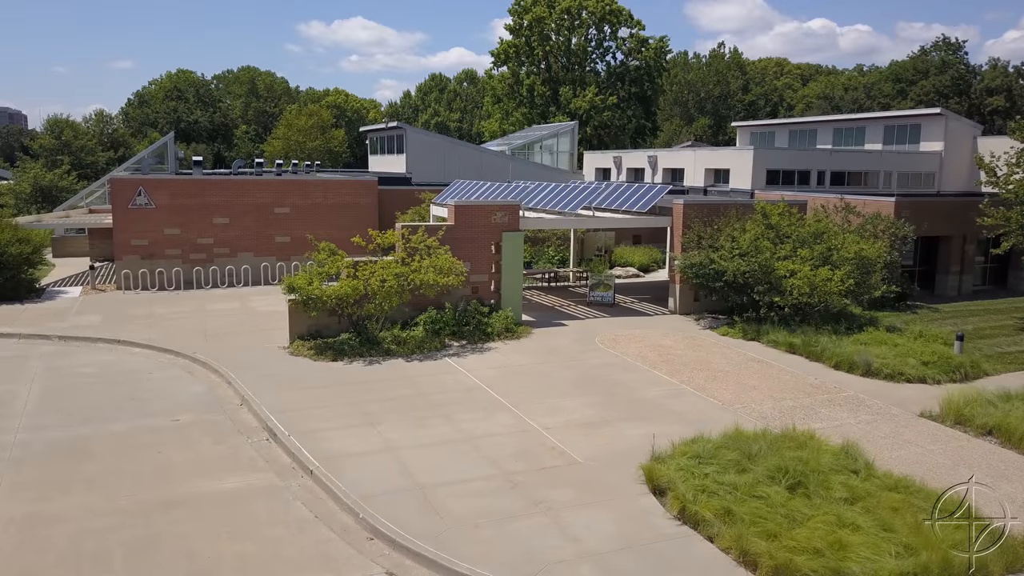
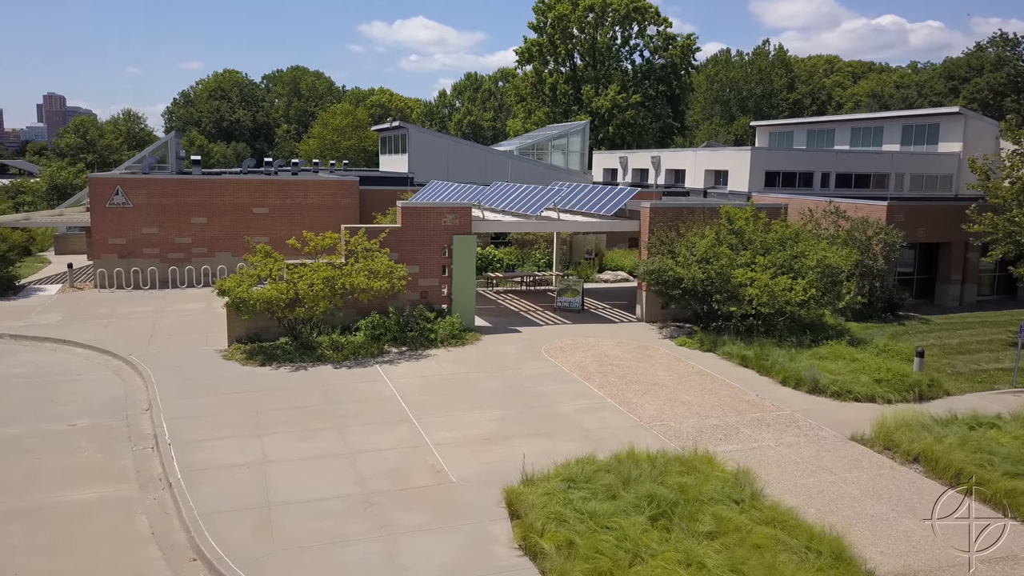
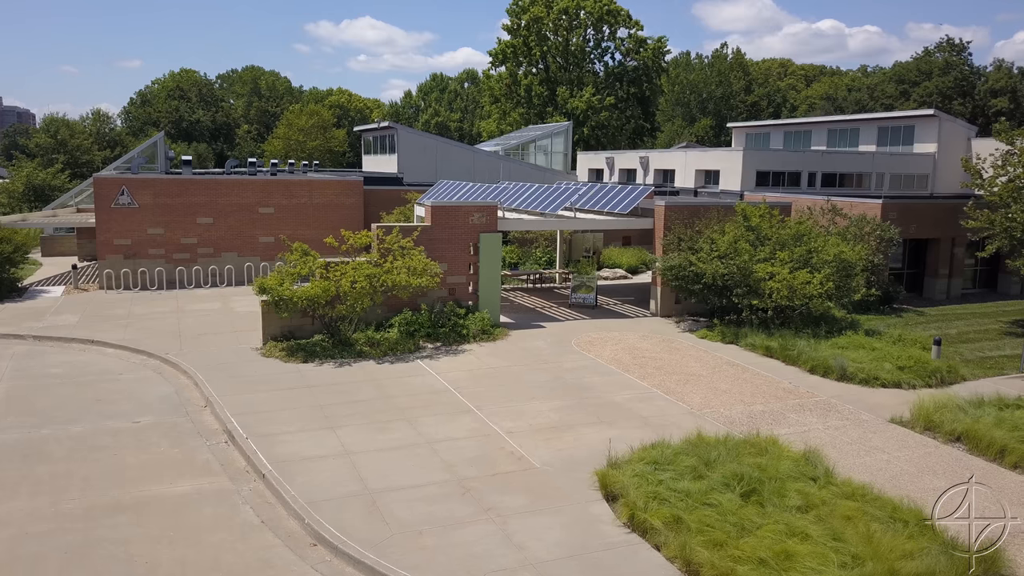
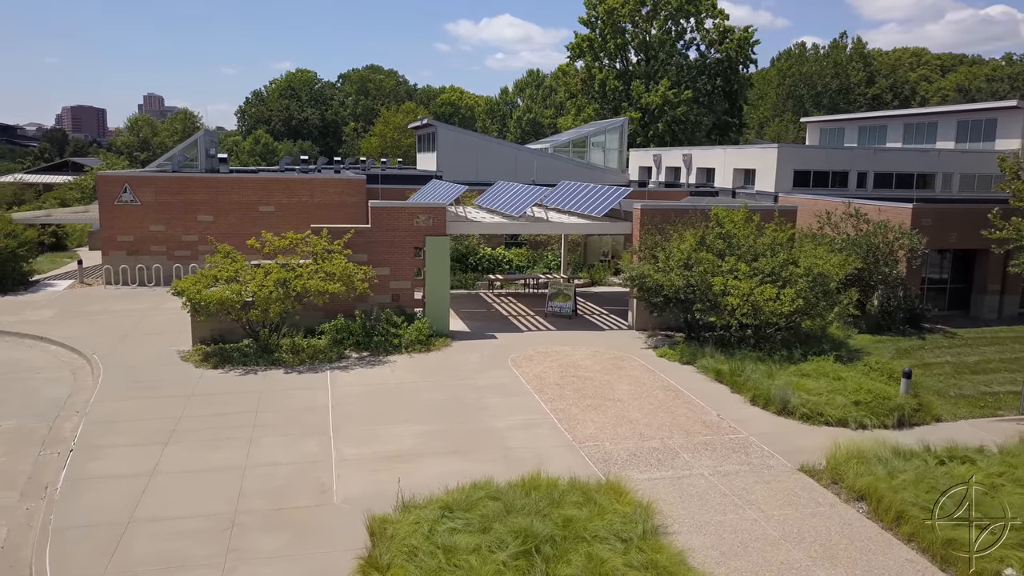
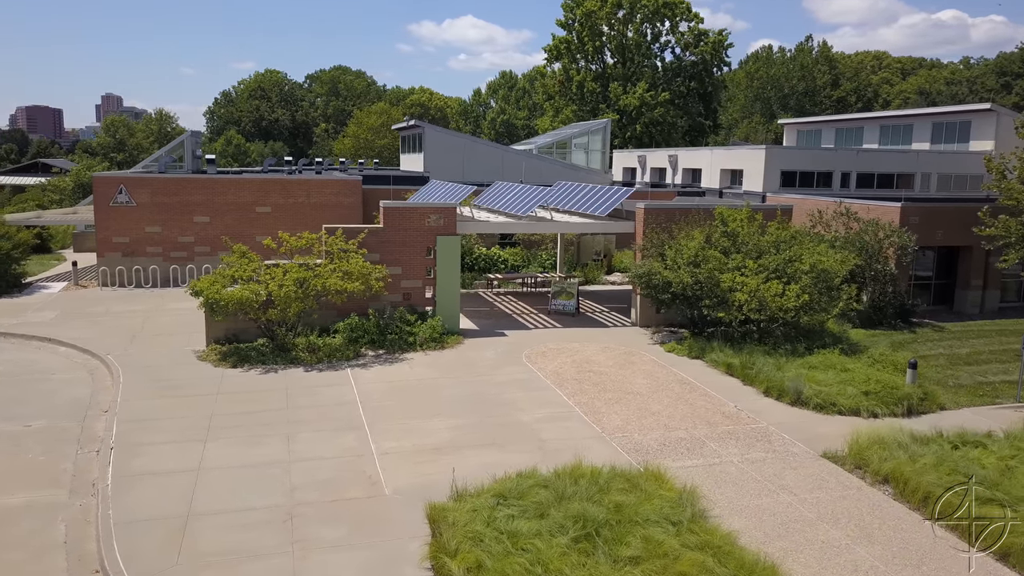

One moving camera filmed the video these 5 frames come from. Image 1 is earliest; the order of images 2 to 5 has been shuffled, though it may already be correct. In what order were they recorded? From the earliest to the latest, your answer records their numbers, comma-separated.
3, 2, 5, 4
